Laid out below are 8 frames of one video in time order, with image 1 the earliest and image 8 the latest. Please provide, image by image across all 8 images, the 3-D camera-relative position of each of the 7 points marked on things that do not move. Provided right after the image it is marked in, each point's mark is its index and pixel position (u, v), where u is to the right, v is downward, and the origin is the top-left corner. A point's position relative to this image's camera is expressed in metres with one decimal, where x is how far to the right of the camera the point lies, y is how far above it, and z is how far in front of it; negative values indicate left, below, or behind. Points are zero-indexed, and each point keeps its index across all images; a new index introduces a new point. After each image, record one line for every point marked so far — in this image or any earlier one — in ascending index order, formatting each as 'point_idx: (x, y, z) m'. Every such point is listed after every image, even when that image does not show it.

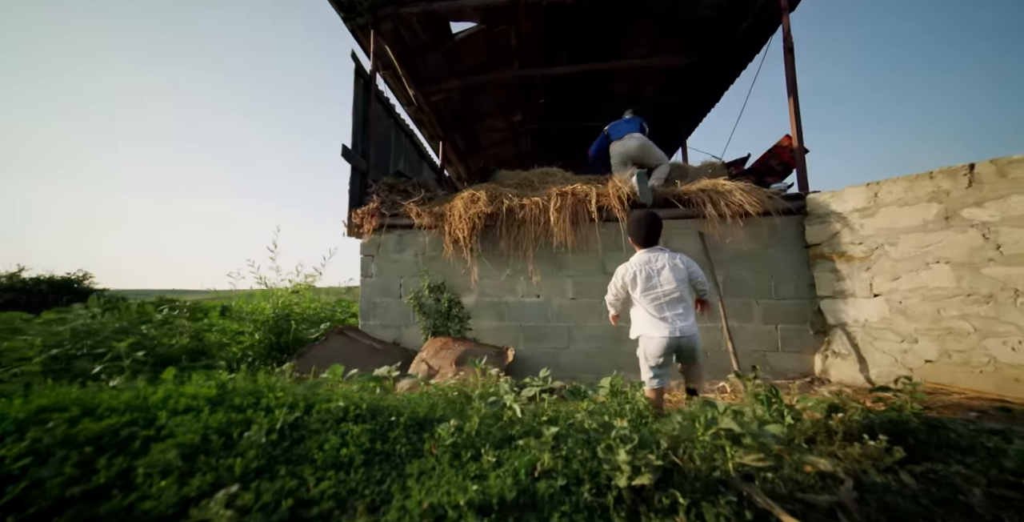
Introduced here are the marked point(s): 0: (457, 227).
0: (-0.6, +0.4, +3.9) m
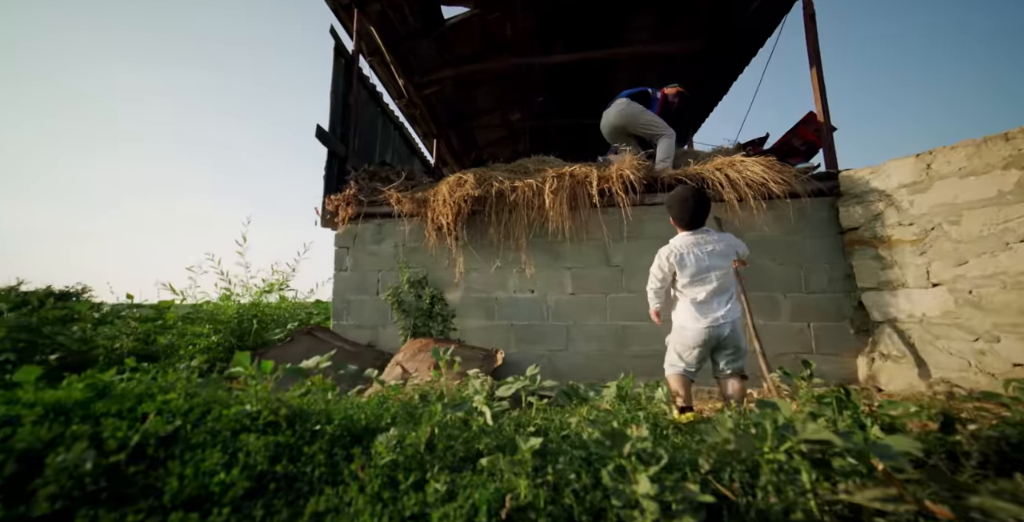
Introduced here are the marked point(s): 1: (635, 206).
0: (-0.7, +0.5, +3.5) m
1: (+1.1, +0.5, +3.4) m
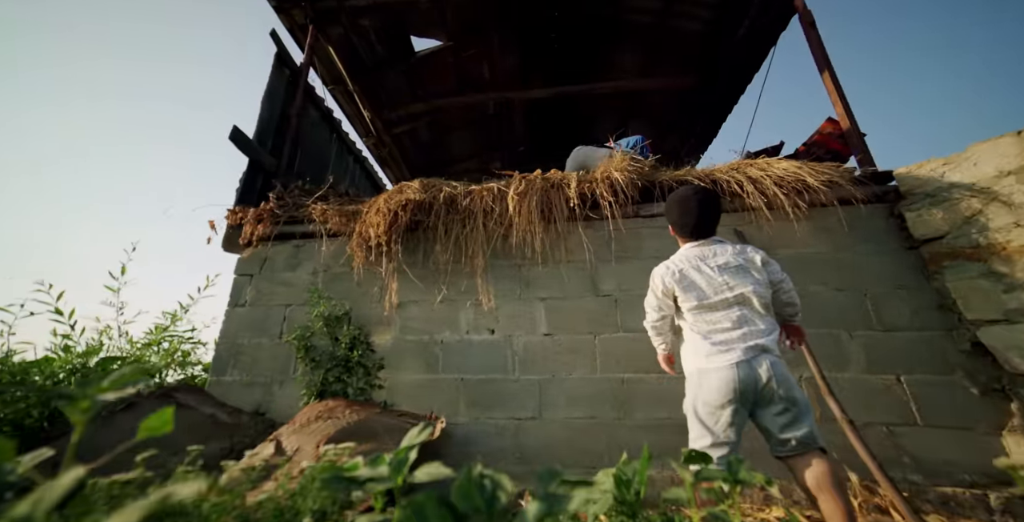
0: (-1.0, +0.3, +2.6) m
1: (+0.8, +0.3, +2.6) m
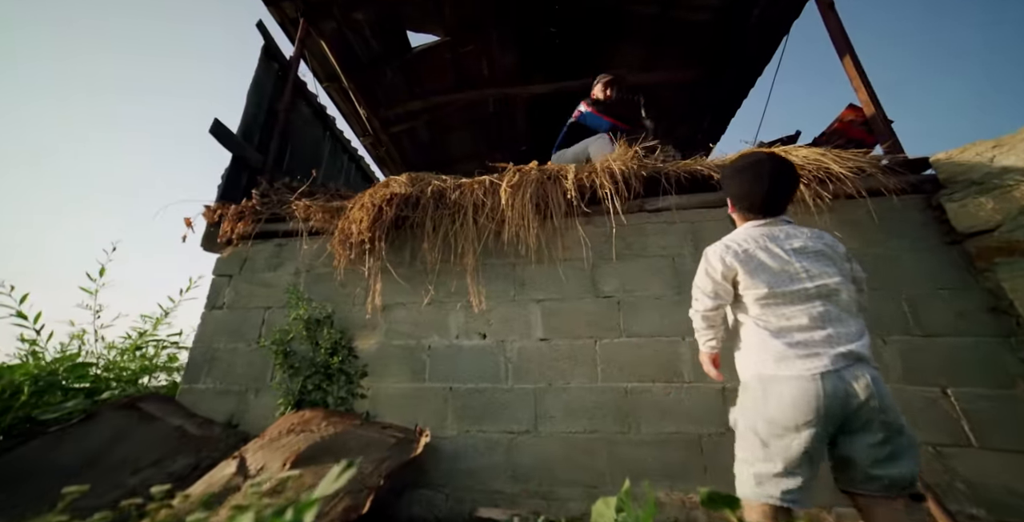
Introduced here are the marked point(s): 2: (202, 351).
0: (-1.1, +0.3, +2.5) m
1: (+0.8, +0.3, +2.4) m
2: (-2.0, -0.6, +2.4) m
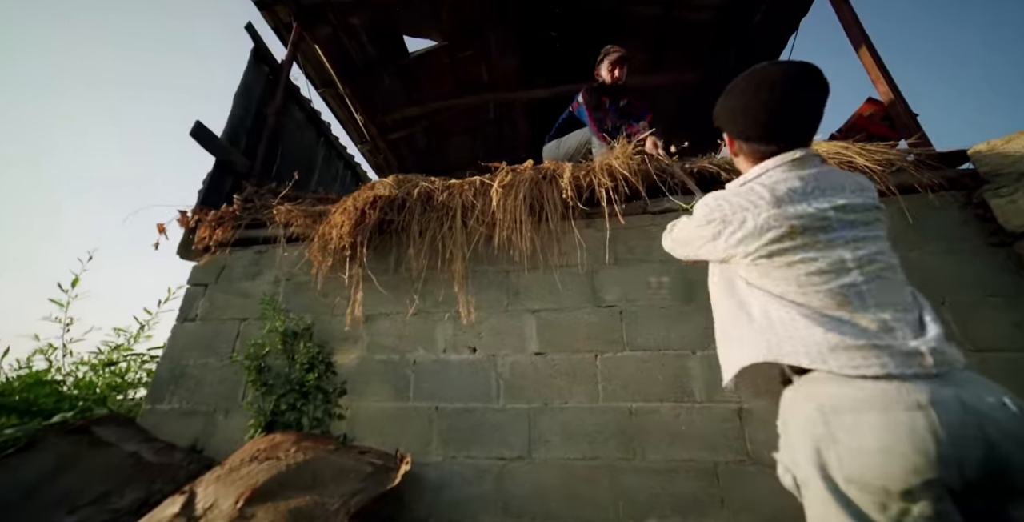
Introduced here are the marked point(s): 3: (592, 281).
0: (-1.1, +0.2, +2.3) m
1: (+0.7, +0.3, +2.2) m
2: (-2.1, -0.6, +2.2) m
3: (+0.5, -0.1, +2.1) m
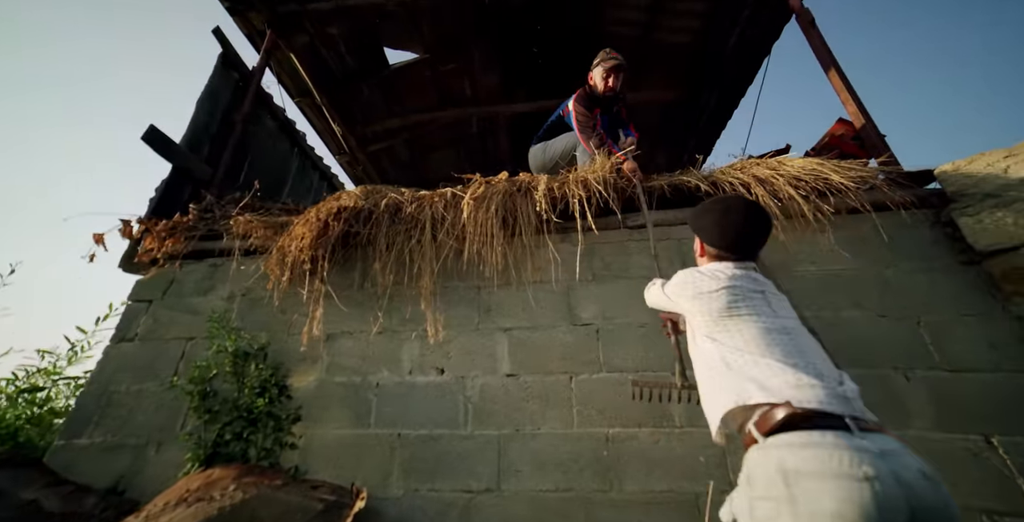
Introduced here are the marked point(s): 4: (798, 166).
0: (-1.3, +0.1, +2.1) m
1: (+0.6, +0.2, +2.2) m
2: (-2.3, -0.7, +2.0) m
3: (+0.3, -0.2, +2.0) m
4: (+1.6, +0.5, +2.0) m
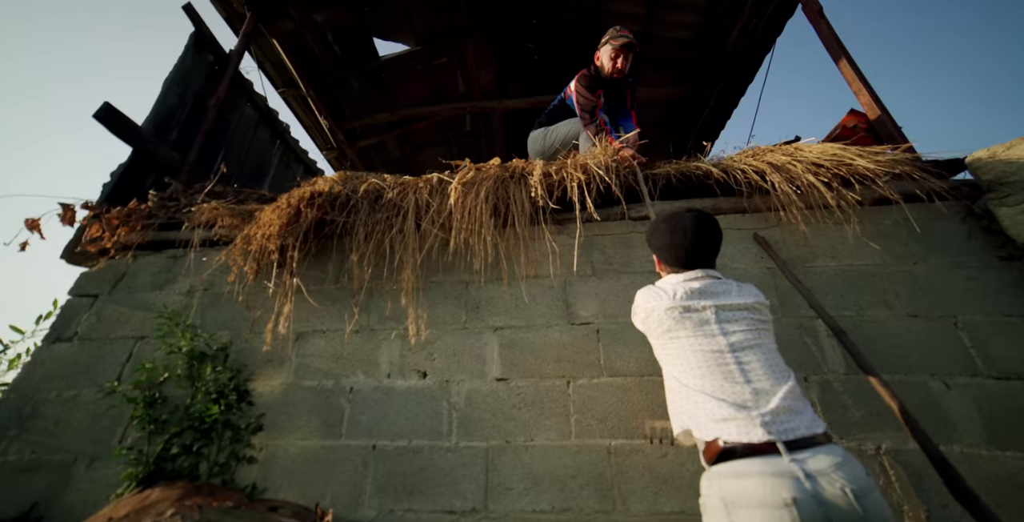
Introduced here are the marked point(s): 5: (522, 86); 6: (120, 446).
0: (-1.3, +0.2, +1.9) m
1: (+0.5, +0.2, +2.0) m
2: (-2.3, -0.6, +1.8) m
3: (+0.3, -0.2, +1.8) m
4: (+1.5, +0.5, +1.8) m
5: (+0.1, +2.5, +5.2) m
6: (-1.7, -0.8, +1.6) m
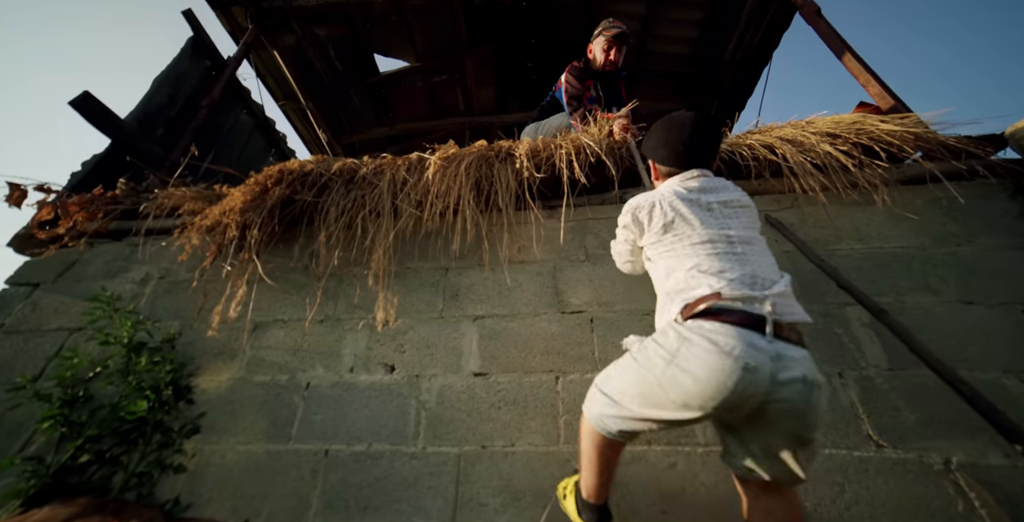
0: (-1.4, +0.3, +1.8) m
1: (+0.5, +0.3, +1.8) m
2: (-2.4, -0.5, +1.5) m
3: (+0.2, -0.1, +1.6) m
4: (+1.4, +0.6, +1.6) m
5: (+0.1, +2.2, +5.2) m
6: (-1.8, -0.7, +1.4) m
